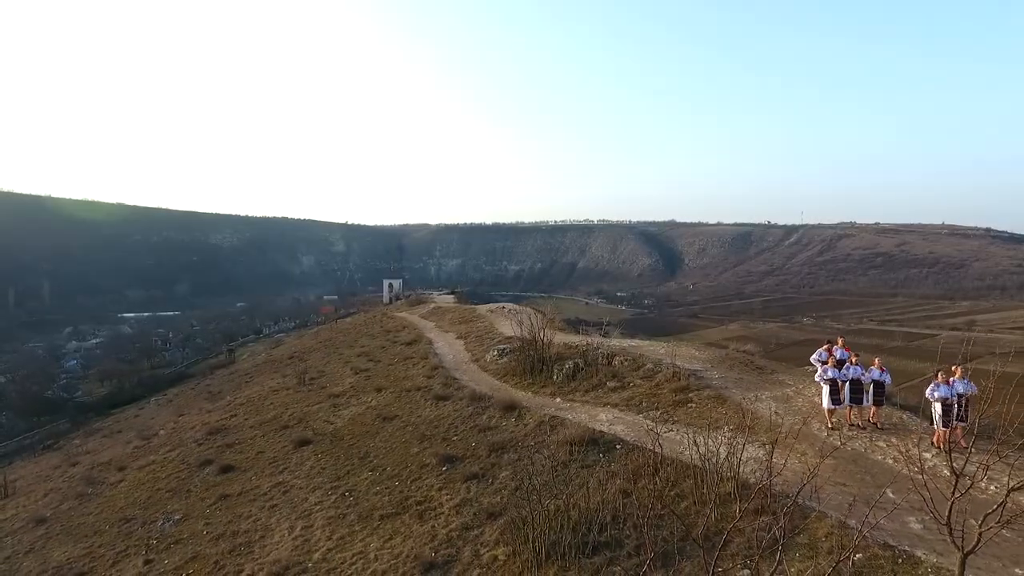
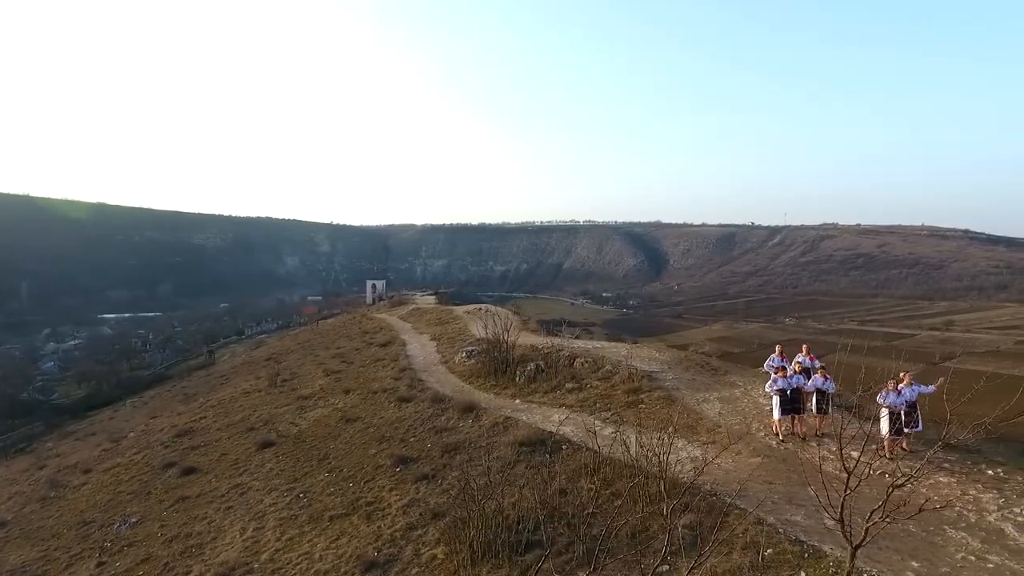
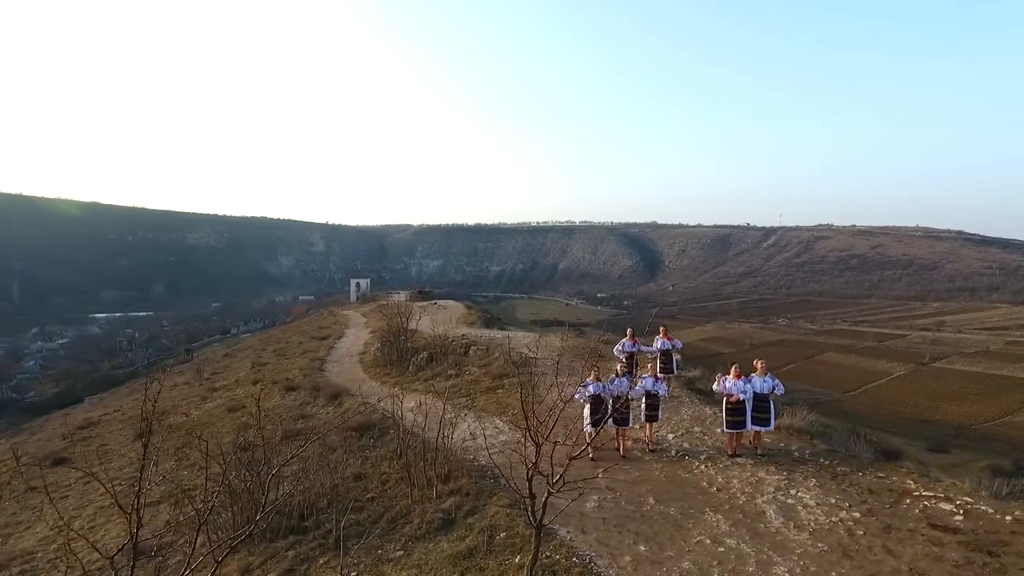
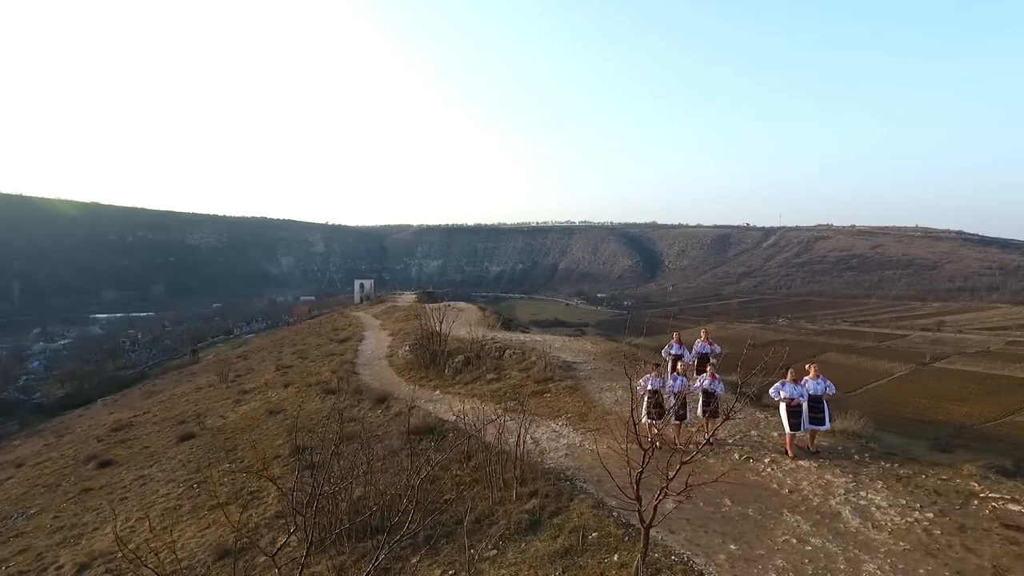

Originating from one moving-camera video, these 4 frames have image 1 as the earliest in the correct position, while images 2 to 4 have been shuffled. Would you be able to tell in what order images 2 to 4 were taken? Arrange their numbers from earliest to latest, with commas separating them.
2, 4, 3
